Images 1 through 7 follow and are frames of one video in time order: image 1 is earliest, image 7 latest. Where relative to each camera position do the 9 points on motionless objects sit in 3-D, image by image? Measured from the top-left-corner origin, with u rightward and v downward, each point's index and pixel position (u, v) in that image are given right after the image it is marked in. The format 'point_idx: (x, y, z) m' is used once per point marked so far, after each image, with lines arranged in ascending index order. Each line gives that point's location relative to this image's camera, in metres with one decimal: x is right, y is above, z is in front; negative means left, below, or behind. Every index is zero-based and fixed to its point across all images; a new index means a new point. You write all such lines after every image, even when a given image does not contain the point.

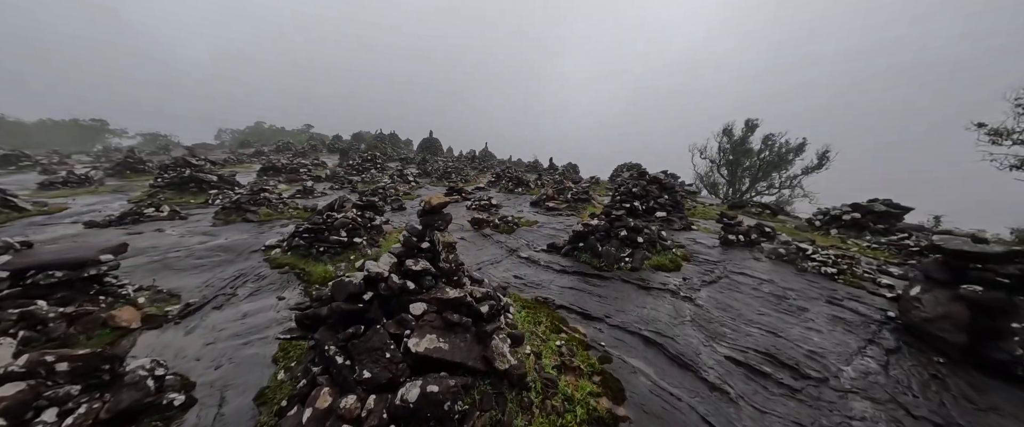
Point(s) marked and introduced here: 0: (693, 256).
0: (+6.3, -1.5, +11.1) m
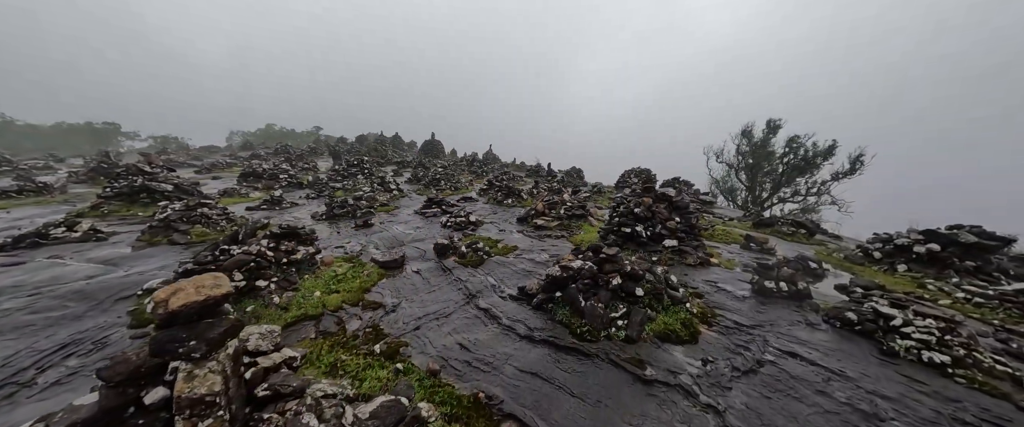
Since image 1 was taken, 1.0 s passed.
0: (+5.0, -2.5, +7.9) m
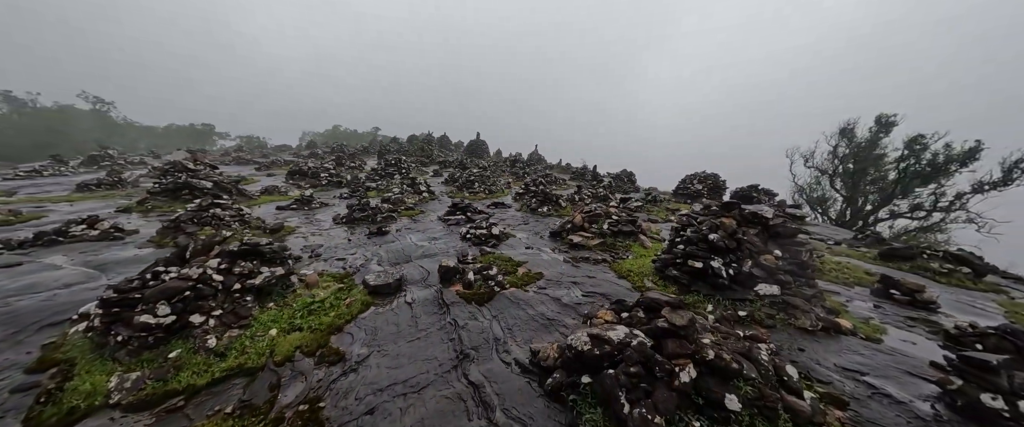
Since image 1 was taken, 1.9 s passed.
0: (+4.9, -3.3, +4.2) m
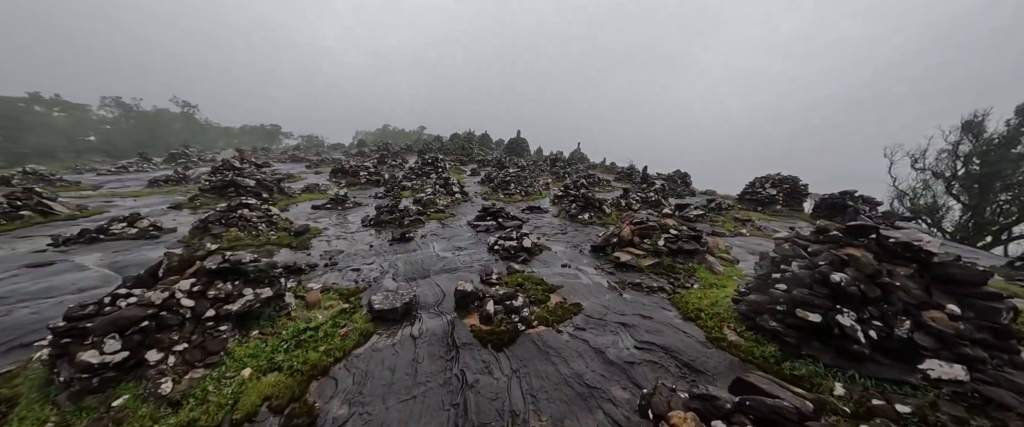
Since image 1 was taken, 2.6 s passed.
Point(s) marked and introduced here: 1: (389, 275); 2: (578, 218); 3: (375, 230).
0: (+4.9, -3.8, +1.5) m
1: (-4.4, -2.2, +11.5) m
2: (+3.7, -0.3, +18.0) m
3: (-7.7, -0.9, +17.9) m
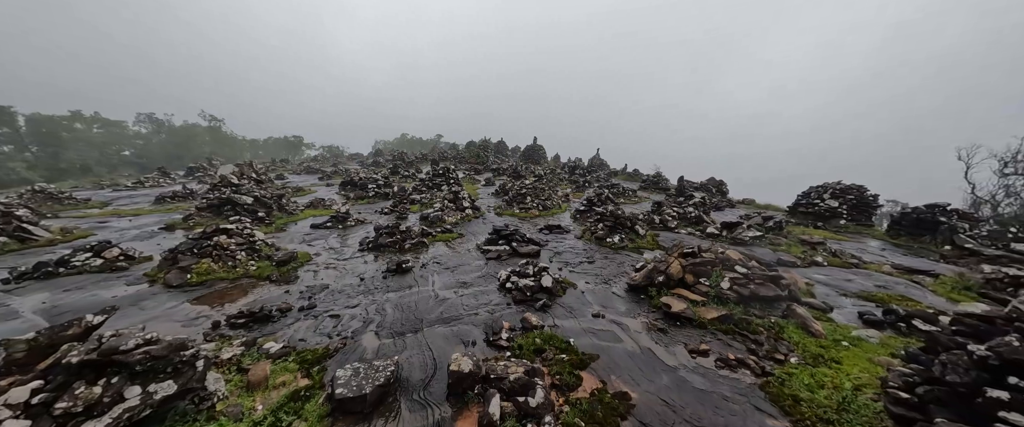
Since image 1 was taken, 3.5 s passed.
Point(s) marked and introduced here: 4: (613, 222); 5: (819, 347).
0: (+4.8, -4.5, -1.4) m
1: (-4.0, -3.2, +9.1) m
2: (+4.5, -1.3, +15.2) m
3: (-6.9, -2.1, +15.7) m
4: (+5.2, -0.4, +16.2) m
5: (+6.7, -2.9, +6.9) m
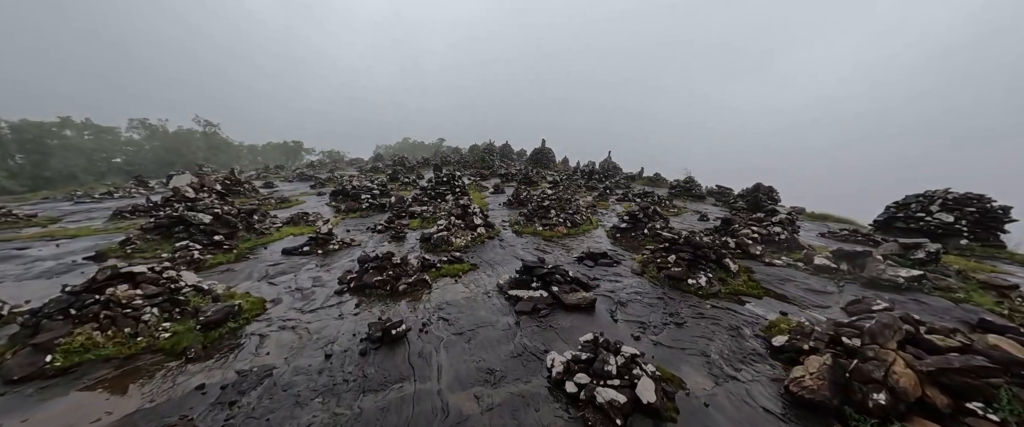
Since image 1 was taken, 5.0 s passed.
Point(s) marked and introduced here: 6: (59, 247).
0: (+6.0, -5.3, -6.1) m
1: (-2.7, -4.2, +4.5) m
2: (+5.8, -2.3, +10.5) m
3: (-5.6, -3.2, +11.1) m
4: (+6.5, -1.4, +11.6) m
5: (+8.0, -3.8, +2.2) m
6: (-24.6, -1.7, +17.2) m
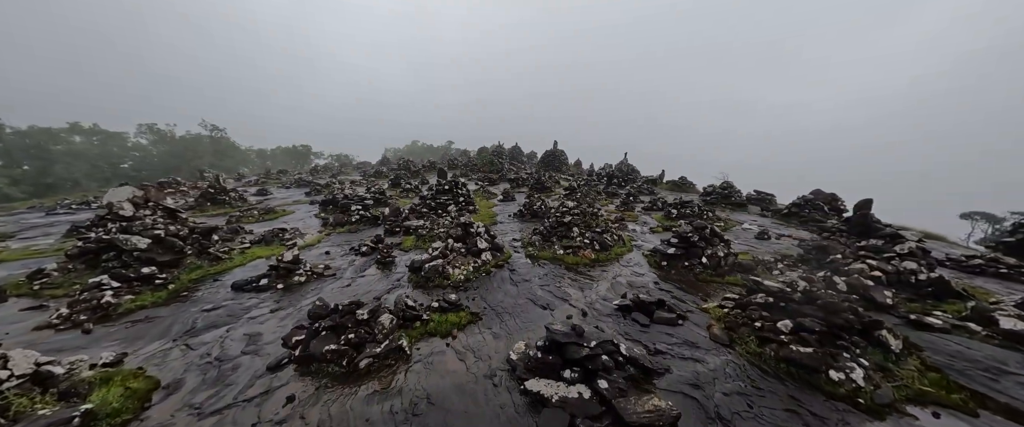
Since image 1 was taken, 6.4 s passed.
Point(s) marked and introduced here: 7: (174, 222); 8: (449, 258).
0: (+5.9, -6.2, -10.4) m
1: (-2.5, -5.1, +0.4) m
2: (+6.2, -3.2, +6.2) m
3: (-5.2, -4.1, +7.1) m
4: (+6.9, -2.3, +7.3) m
5: (+8.1, -4.6, -2.1) m
6: (-24.0, -2.8, +13.8) m
7: (-17.1, -0.3, +16.2) m
8: (-2.8, -1.9, +13.9) m
